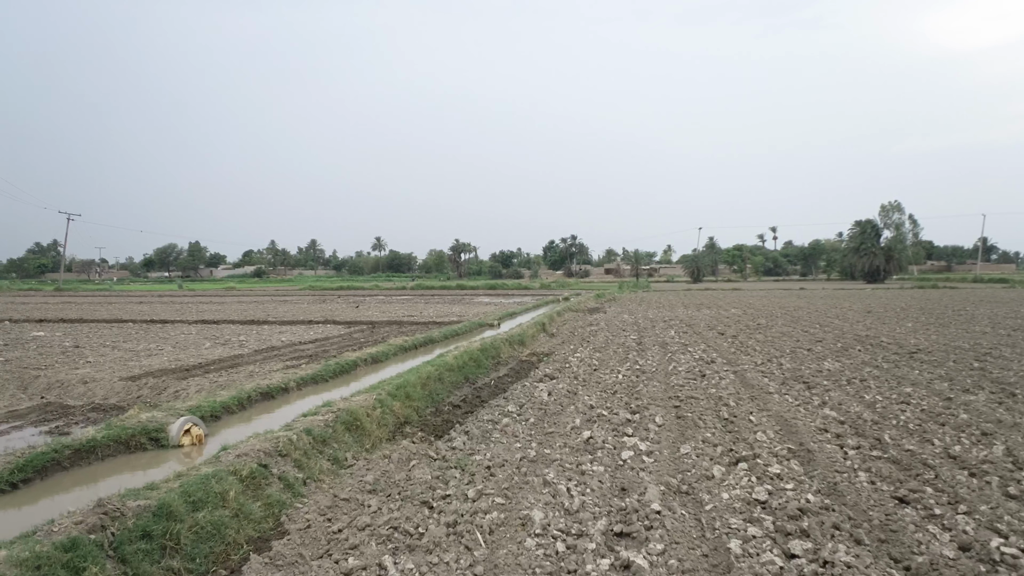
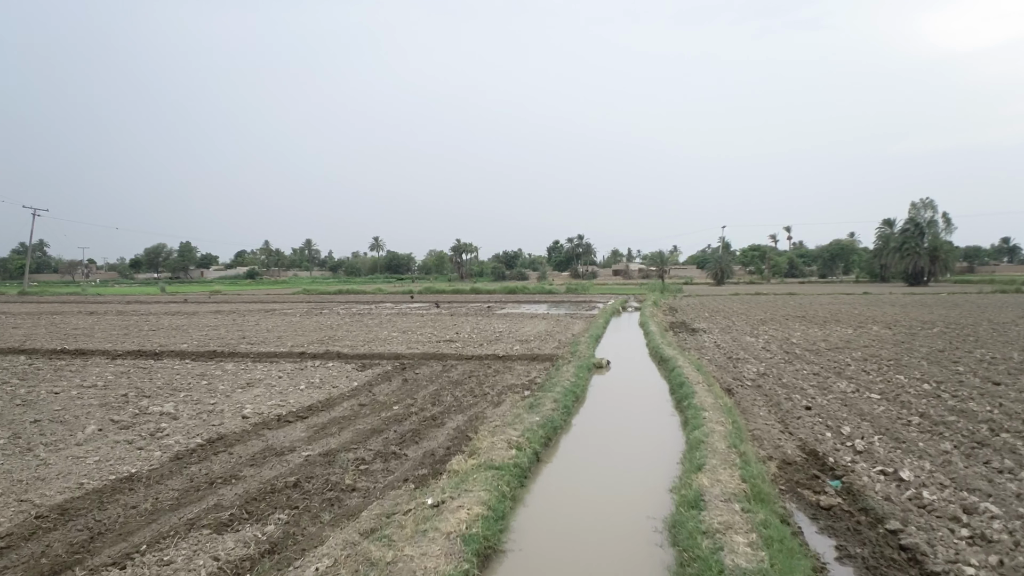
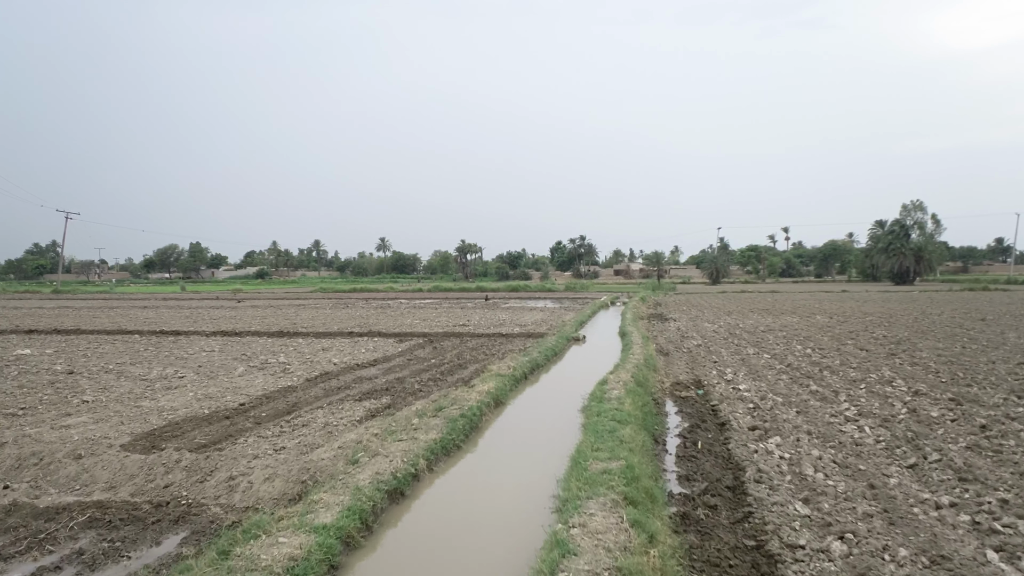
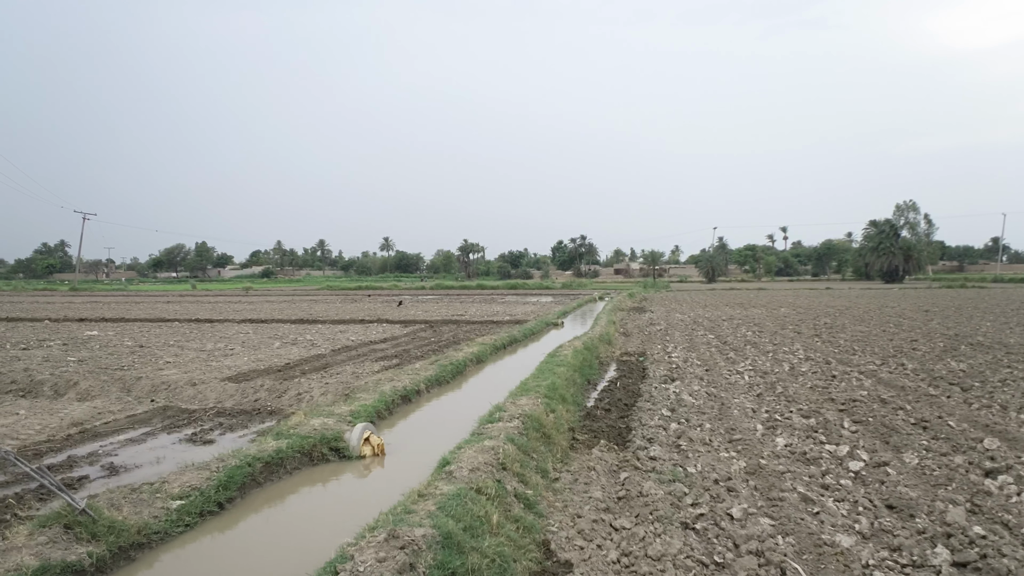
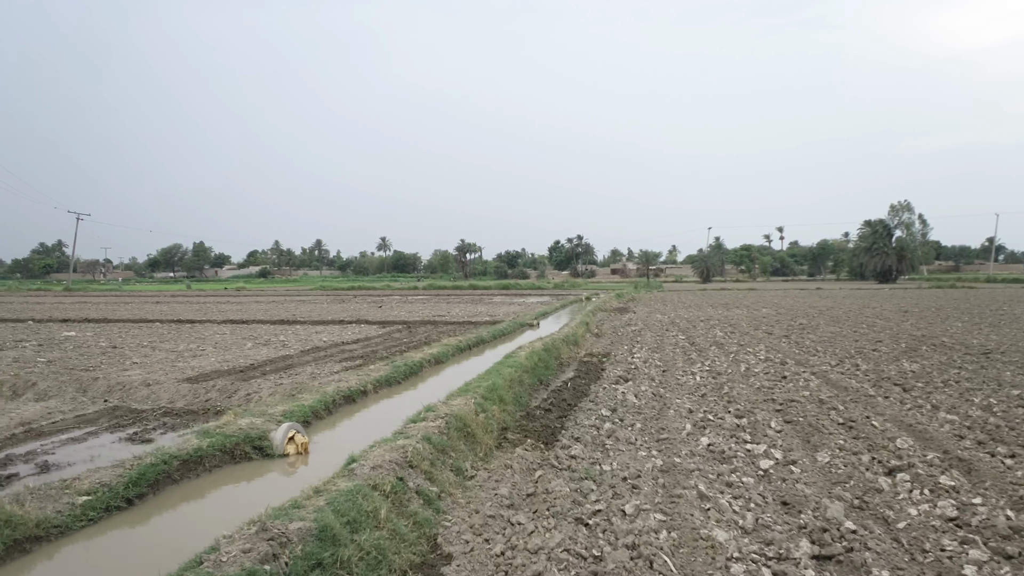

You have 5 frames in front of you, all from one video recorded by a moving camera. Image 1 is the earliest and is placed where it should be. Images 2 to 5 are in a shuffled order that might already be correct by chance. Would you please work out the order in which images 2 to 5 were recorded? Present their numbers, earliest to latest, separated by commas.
5, 4, 3, 2
